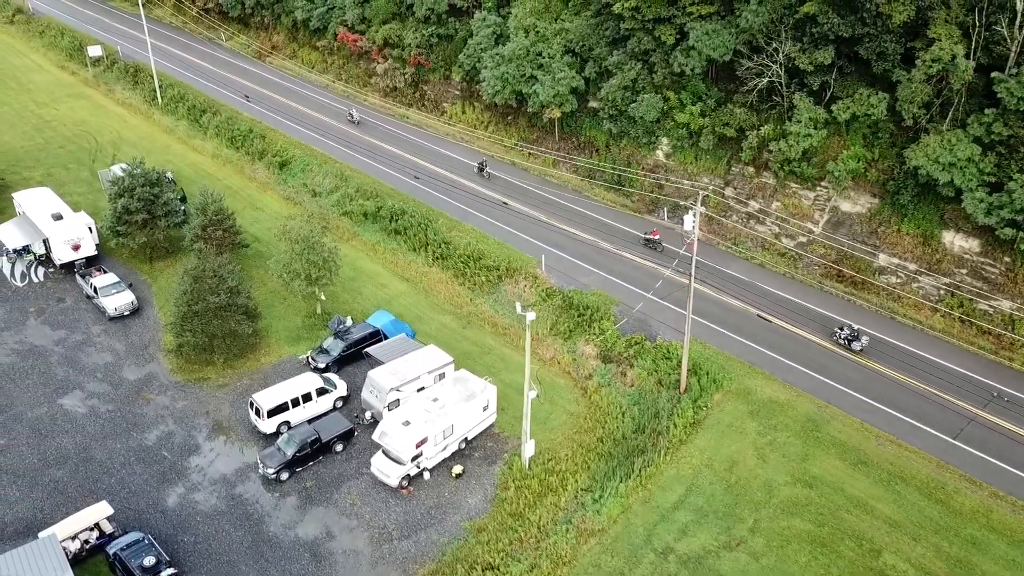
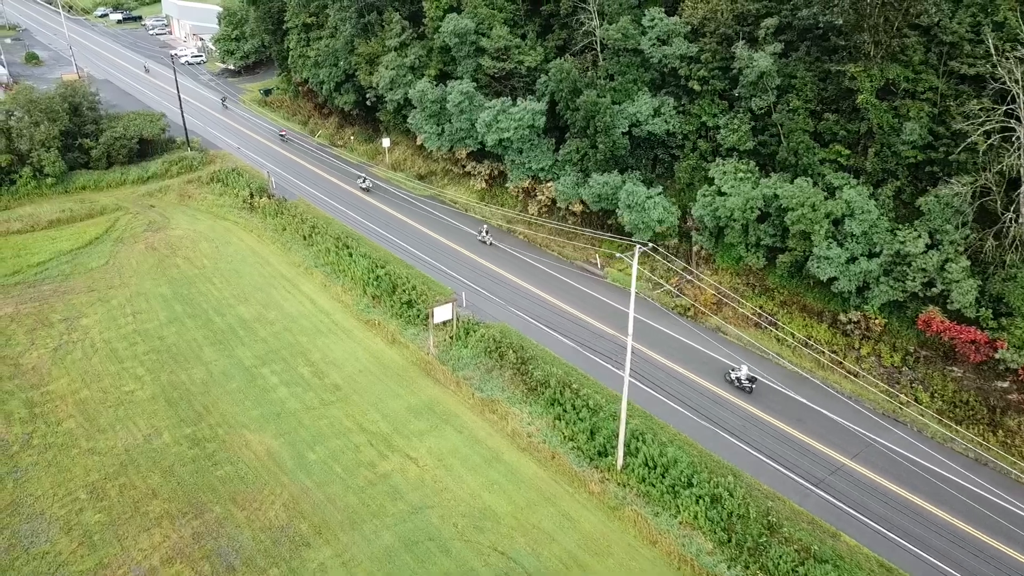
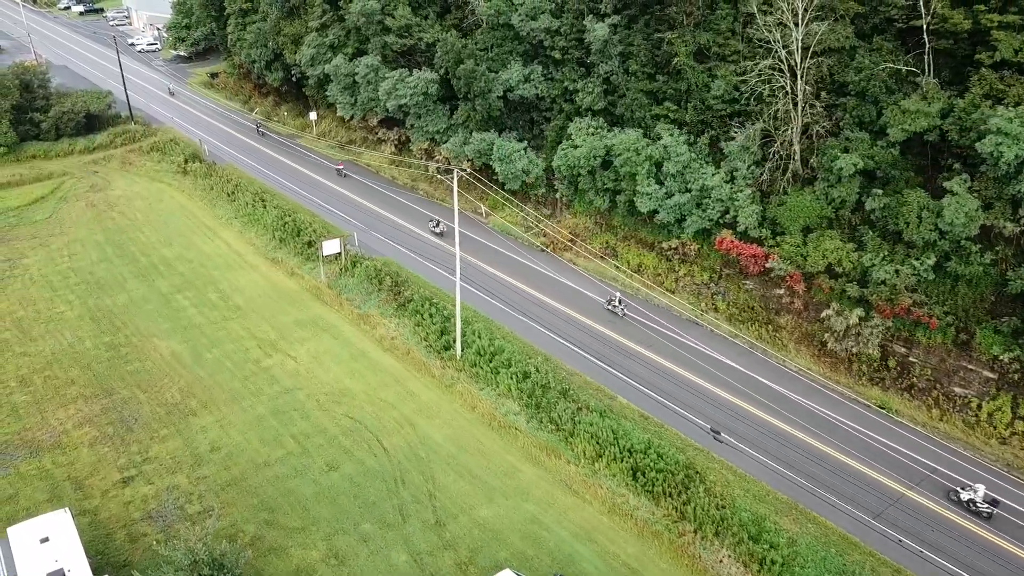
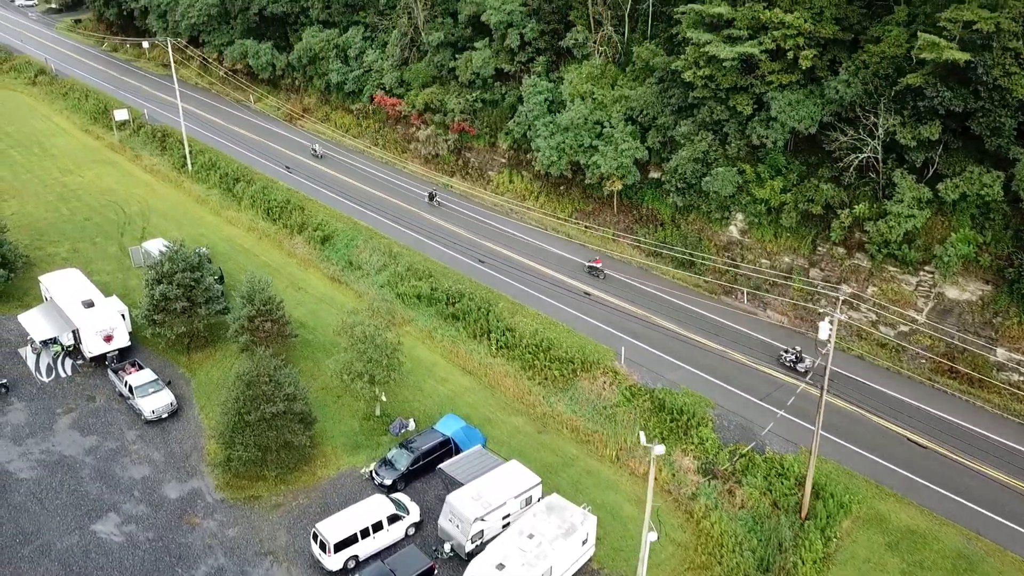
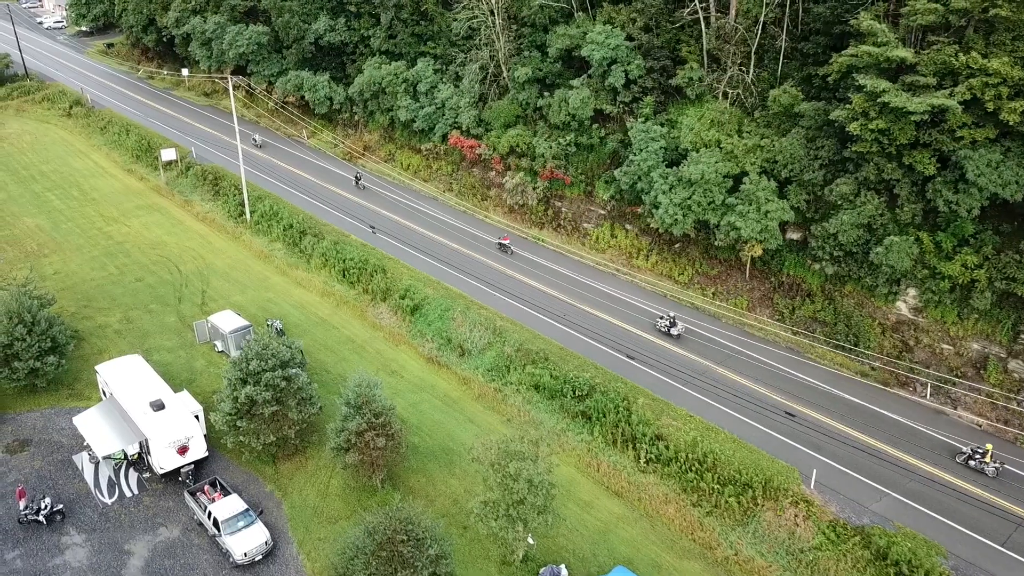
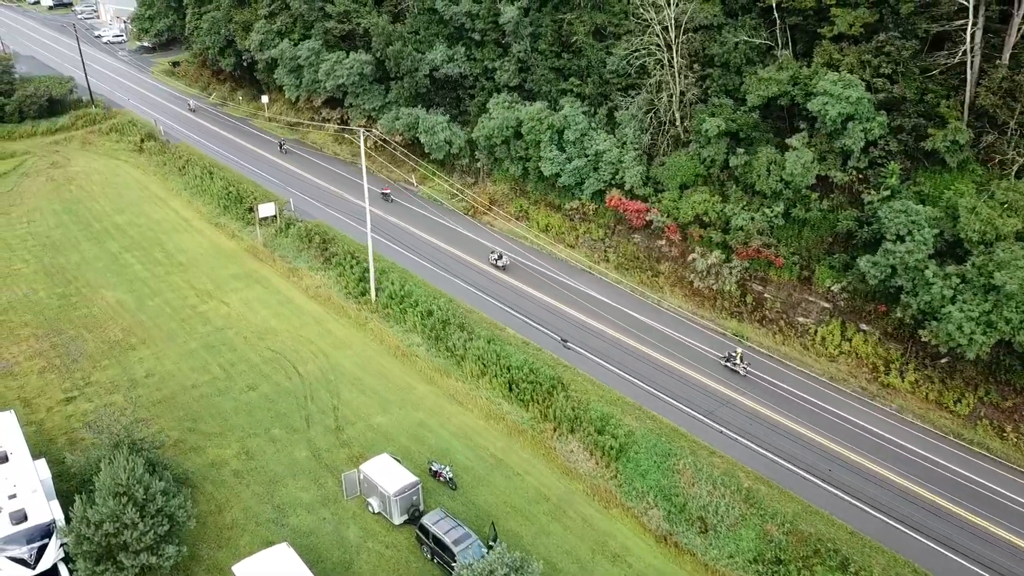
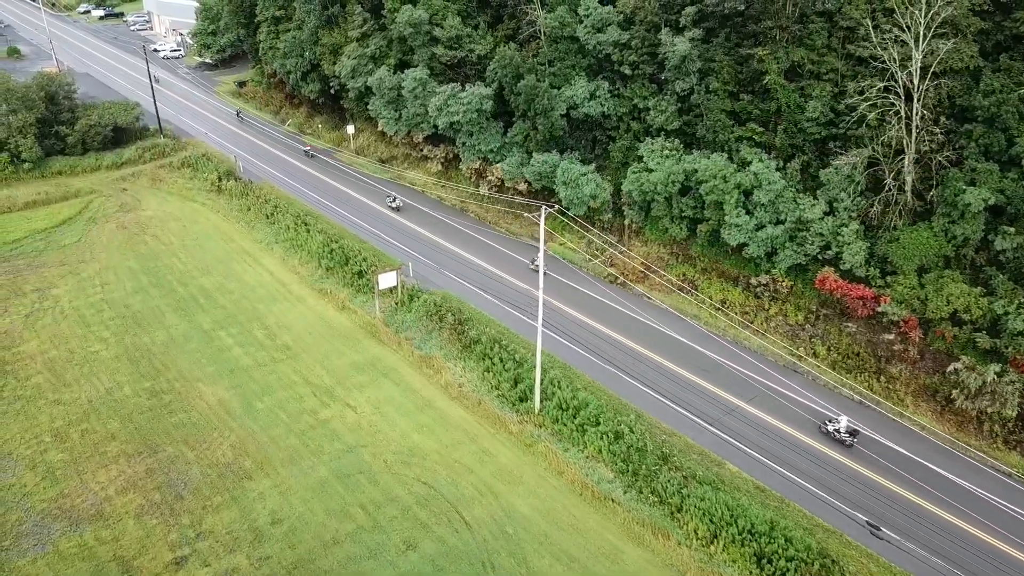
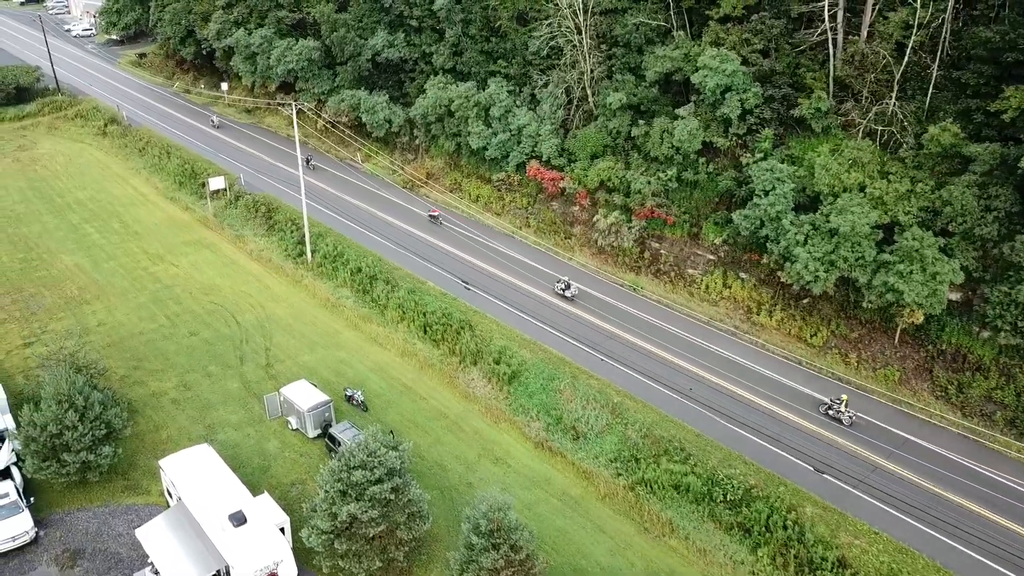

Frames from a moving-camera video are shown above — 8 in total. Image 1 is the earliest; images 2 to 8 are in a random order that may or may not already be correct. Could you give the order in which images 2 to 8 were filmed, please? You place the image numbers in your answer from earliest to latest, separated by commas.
4, 5, 8, 6, 3, 7, 2
